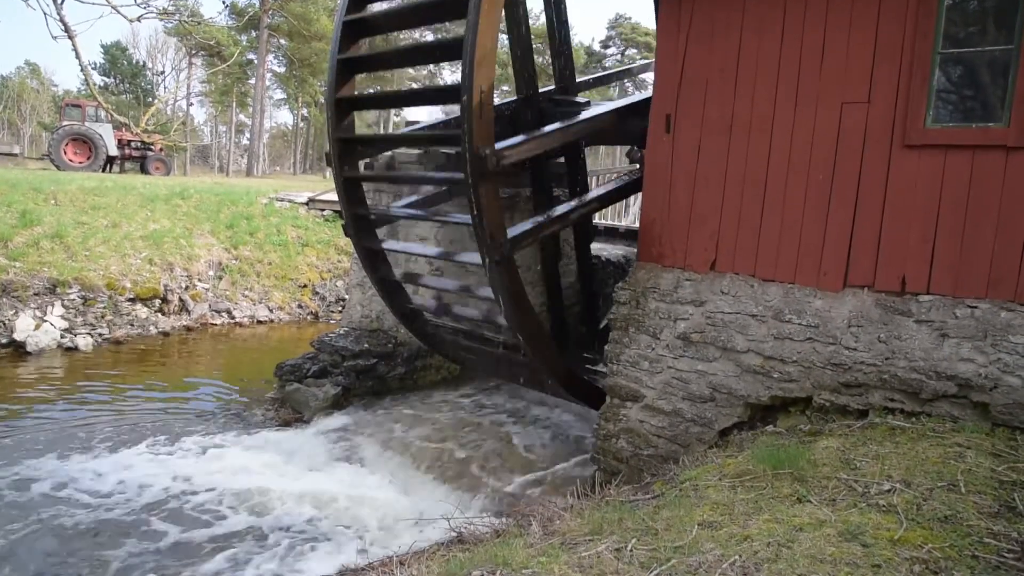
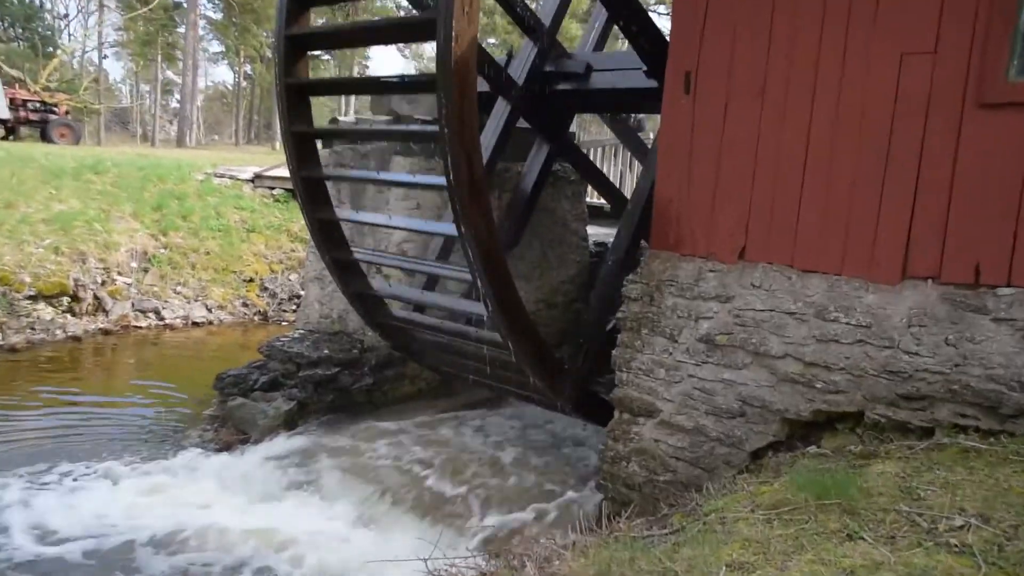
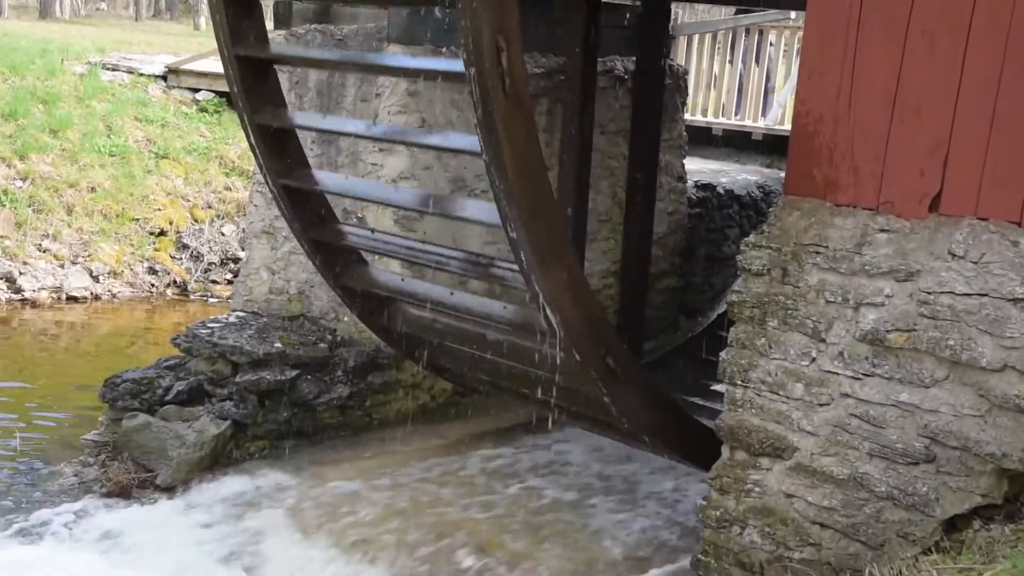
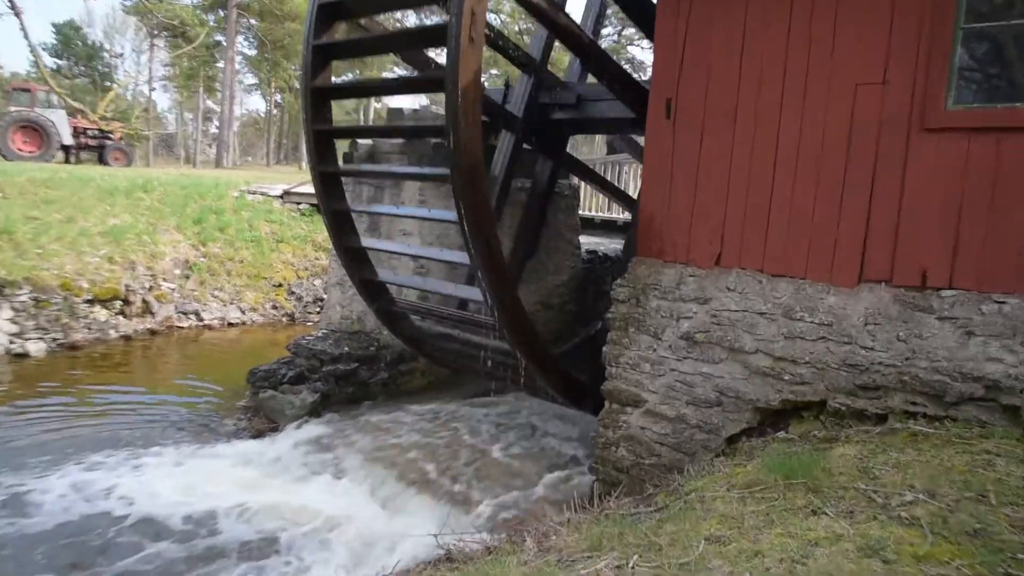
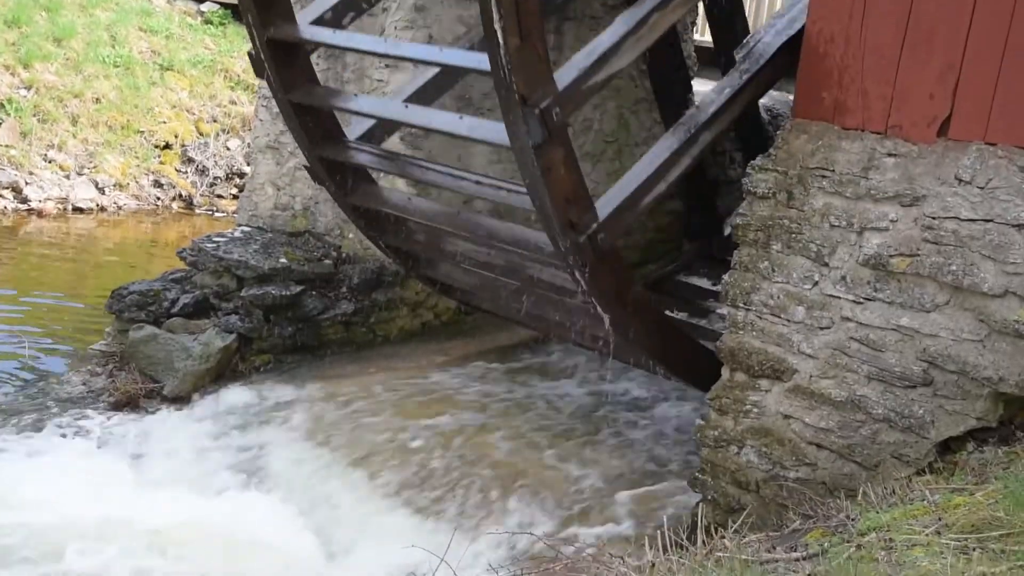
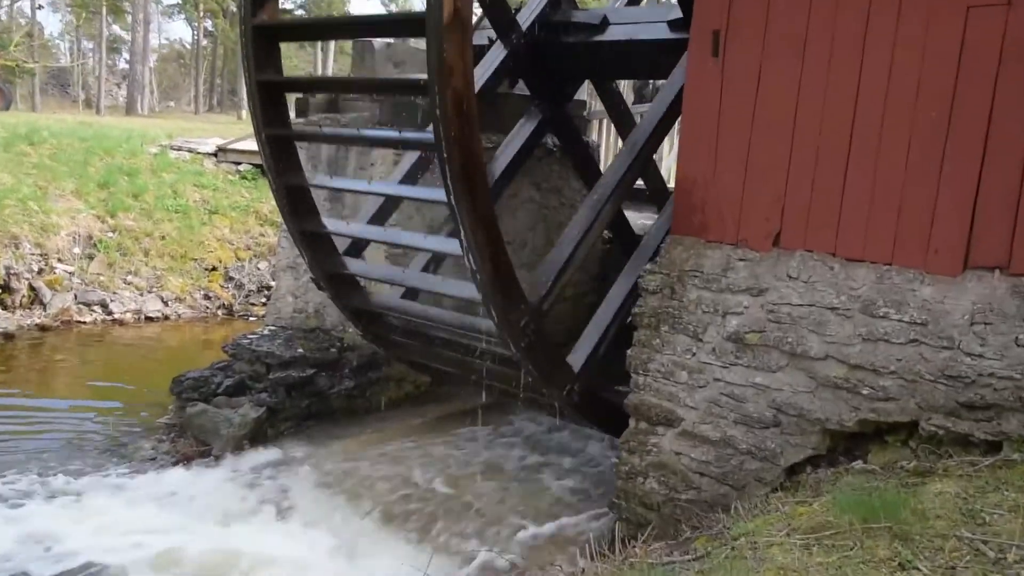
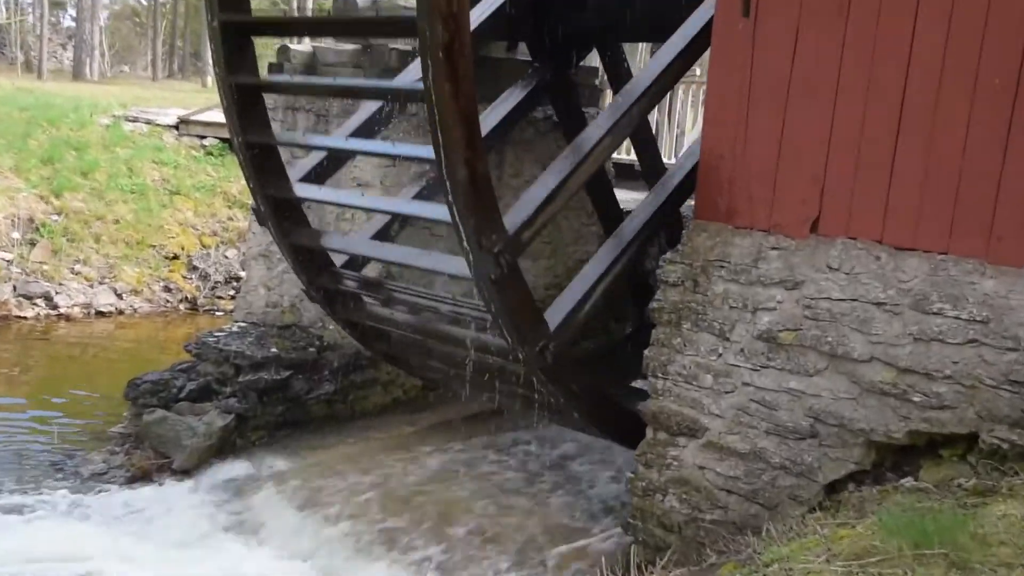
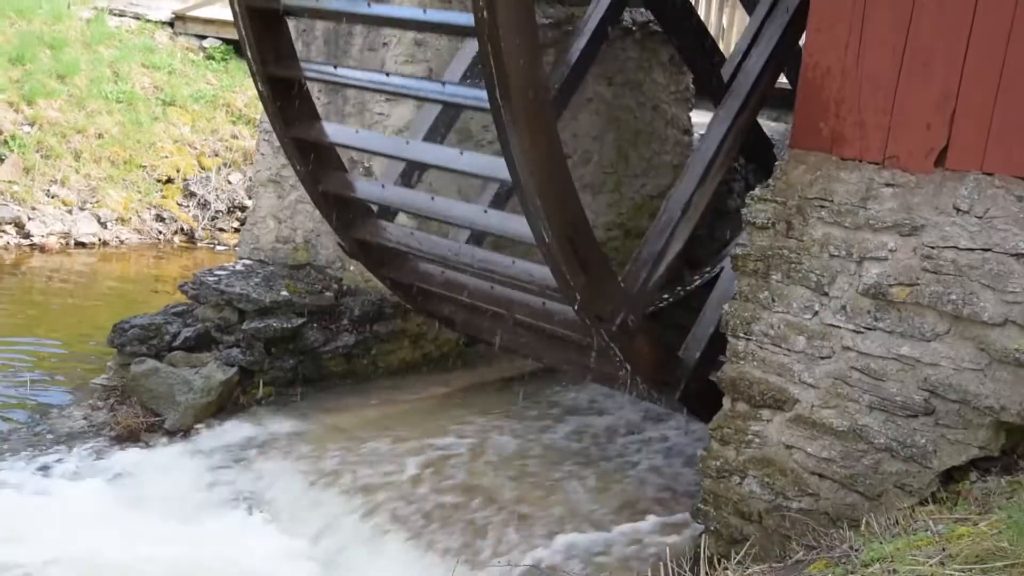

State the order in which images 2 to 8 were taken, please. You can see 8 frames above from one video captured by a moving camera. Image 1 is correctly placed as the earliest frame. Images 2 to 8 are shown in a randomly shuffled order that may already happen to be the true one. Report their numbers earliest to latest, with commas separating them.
4, 2, 6, 7, 3, 8, 5
